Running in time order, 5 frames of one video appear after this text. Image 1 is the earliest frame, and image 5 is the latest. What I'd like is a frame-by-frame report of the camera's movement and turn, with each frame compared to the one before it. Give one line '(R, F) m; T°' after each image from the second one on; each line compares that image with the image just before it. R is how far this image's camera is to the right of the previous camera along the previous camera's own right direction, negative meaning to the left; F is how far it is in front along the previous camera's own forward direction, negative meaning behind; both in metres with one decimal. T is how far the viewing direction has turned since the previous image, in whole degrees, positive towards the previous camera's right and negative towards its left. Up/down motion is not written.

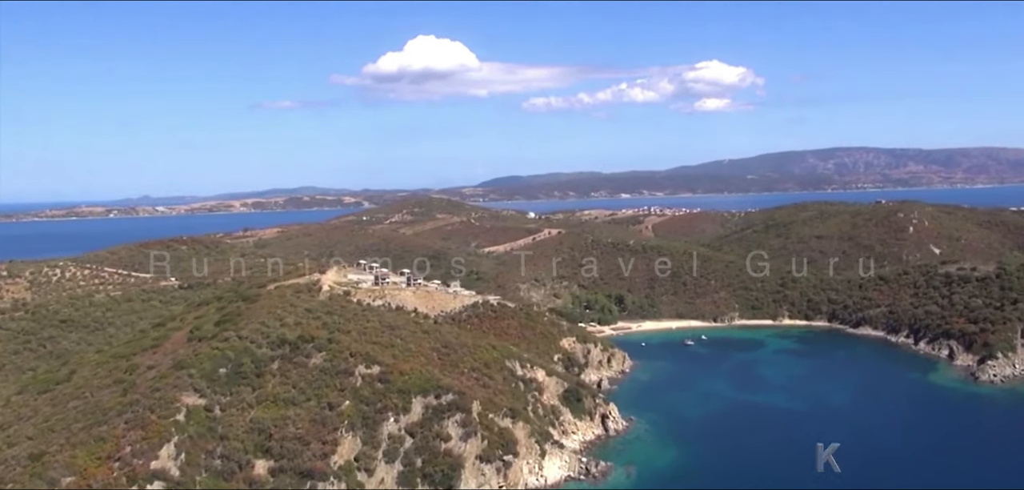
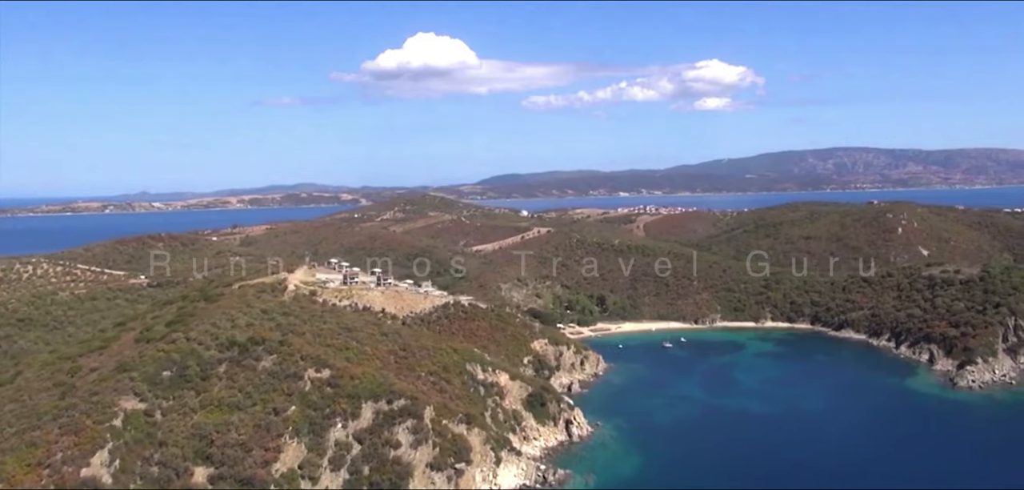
(+2.7, +1.7) m; 0°
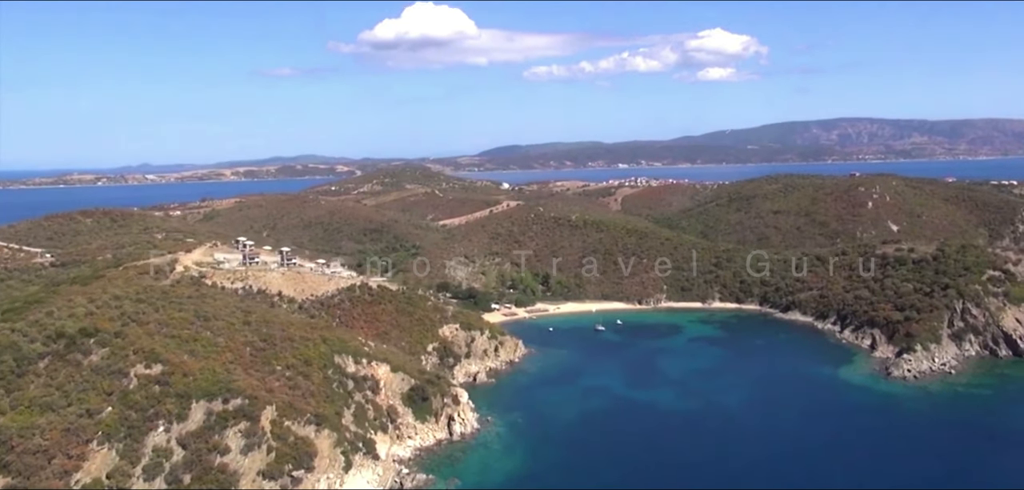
(+8.6, +5.6) m; 0°
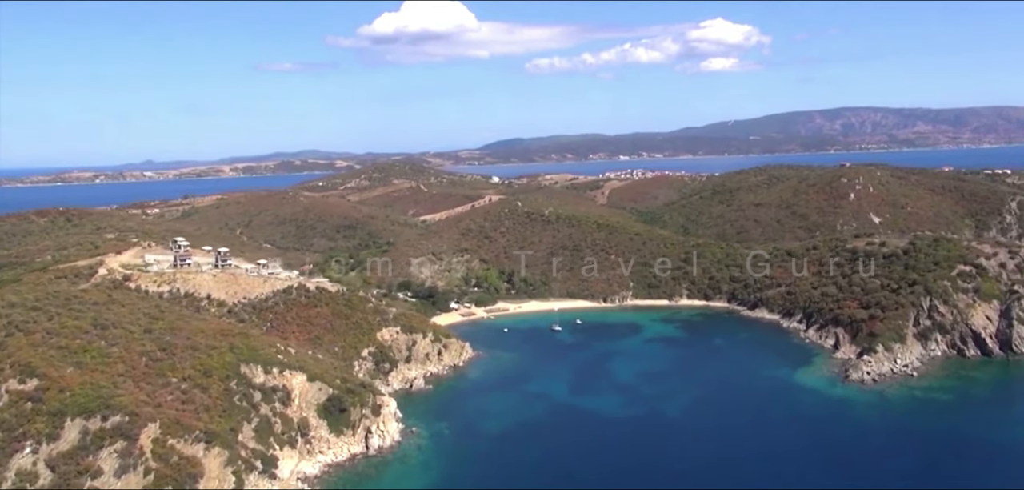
(+5.4, +3.6) m; 0°
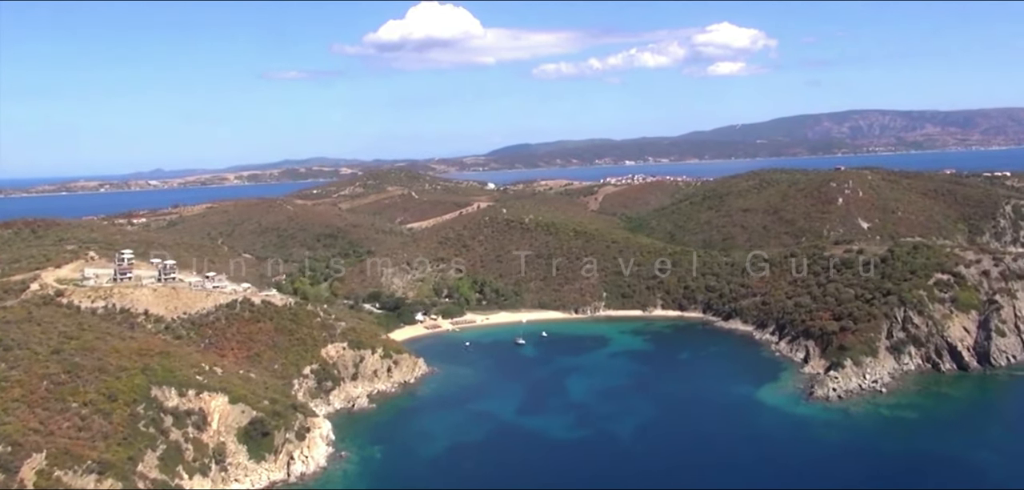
(+4.7, +3.2) m; -1°
